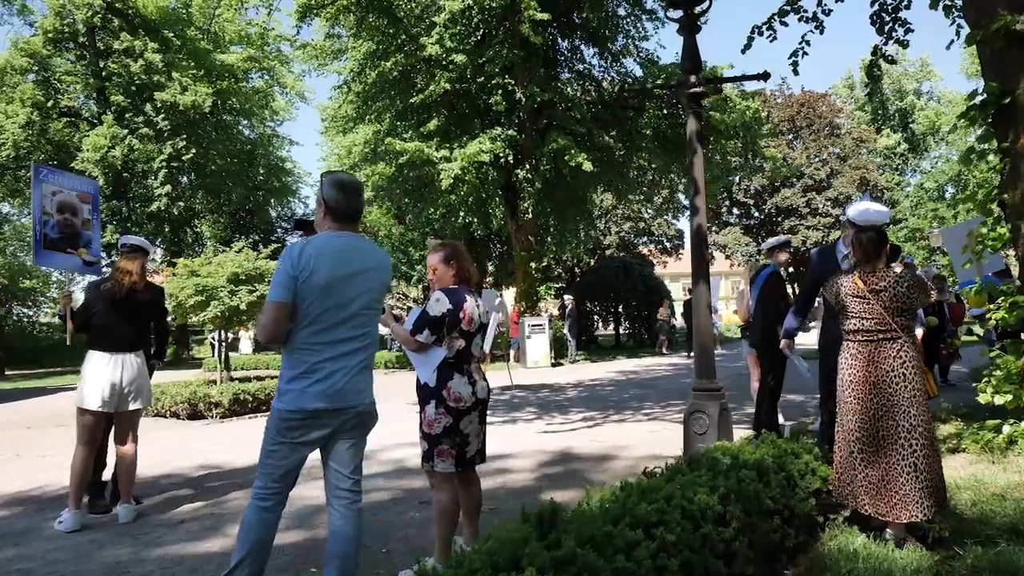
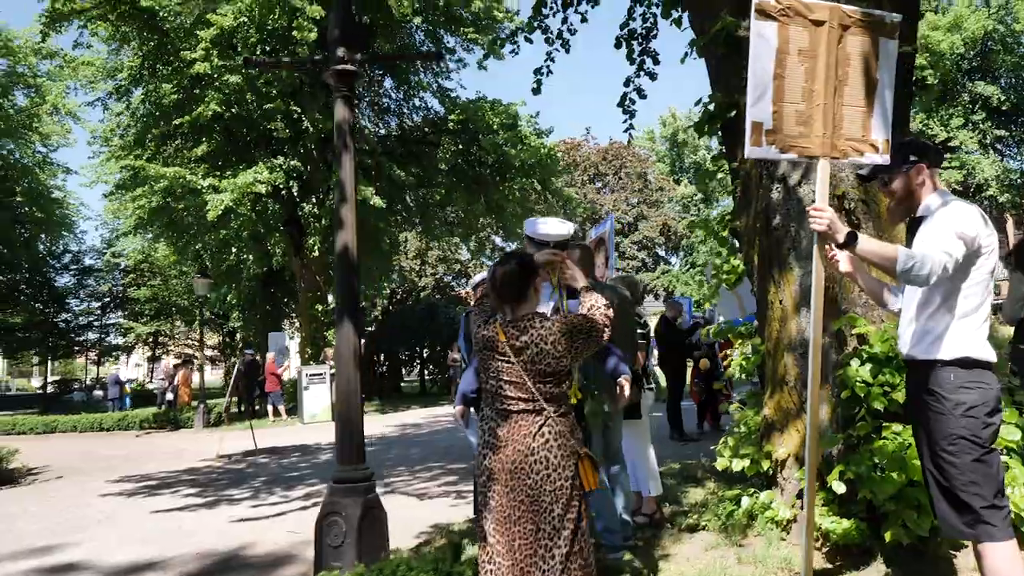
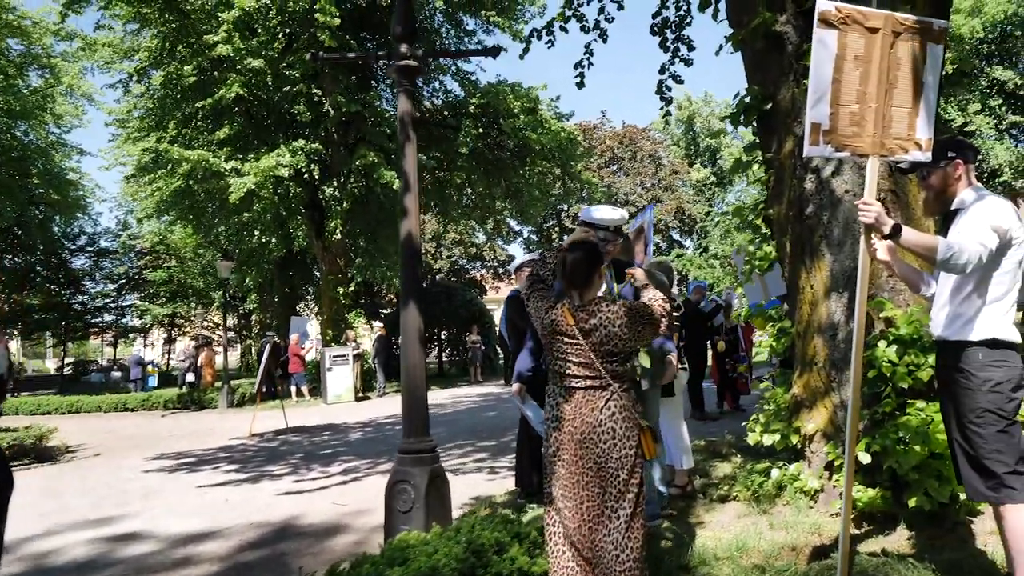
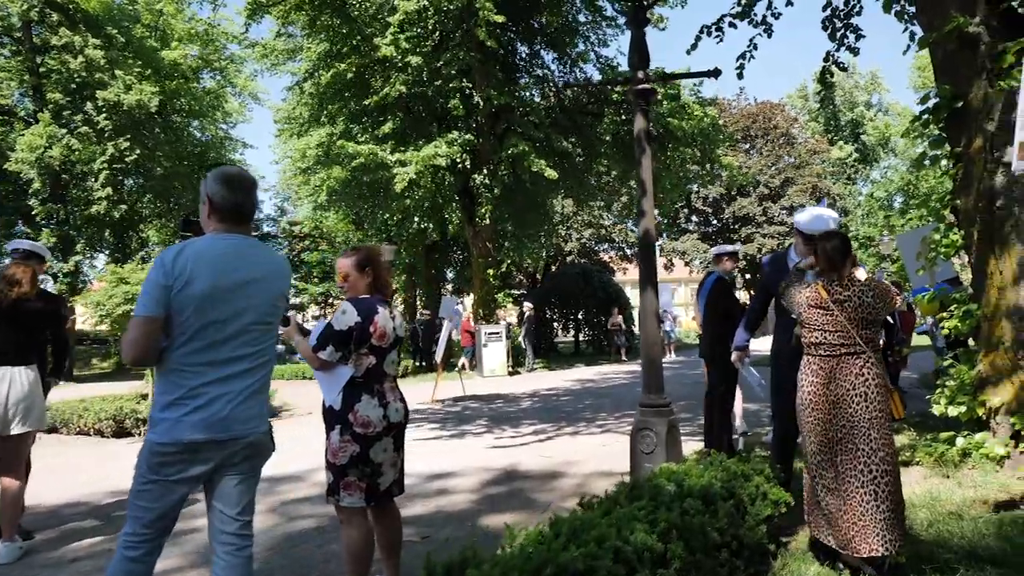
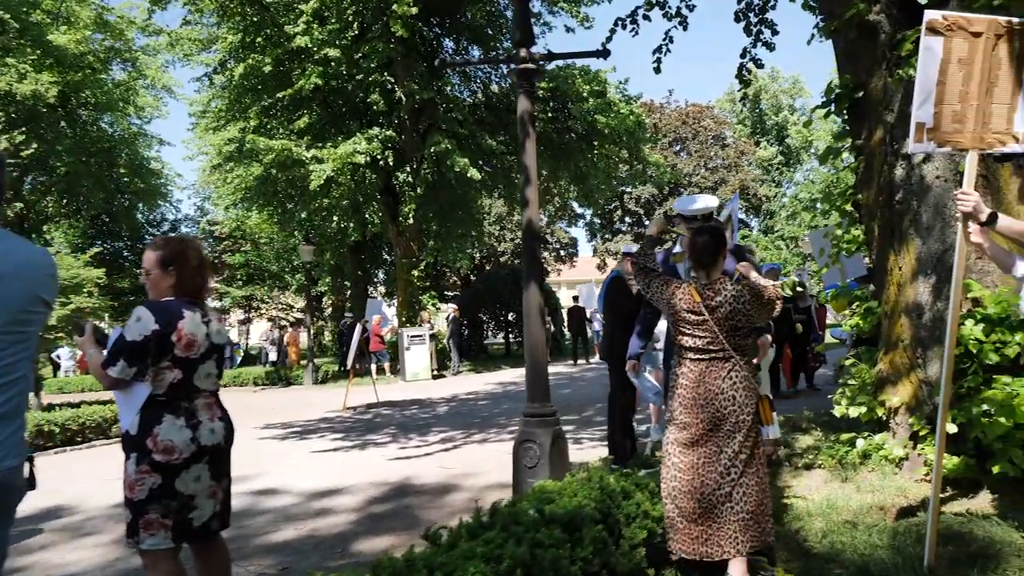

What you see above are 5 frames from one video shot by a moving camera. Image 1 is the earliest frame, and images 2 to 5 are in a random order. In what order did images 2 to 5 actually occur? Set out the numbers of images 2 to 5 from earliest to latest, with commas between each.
4, 5, 3, 2
